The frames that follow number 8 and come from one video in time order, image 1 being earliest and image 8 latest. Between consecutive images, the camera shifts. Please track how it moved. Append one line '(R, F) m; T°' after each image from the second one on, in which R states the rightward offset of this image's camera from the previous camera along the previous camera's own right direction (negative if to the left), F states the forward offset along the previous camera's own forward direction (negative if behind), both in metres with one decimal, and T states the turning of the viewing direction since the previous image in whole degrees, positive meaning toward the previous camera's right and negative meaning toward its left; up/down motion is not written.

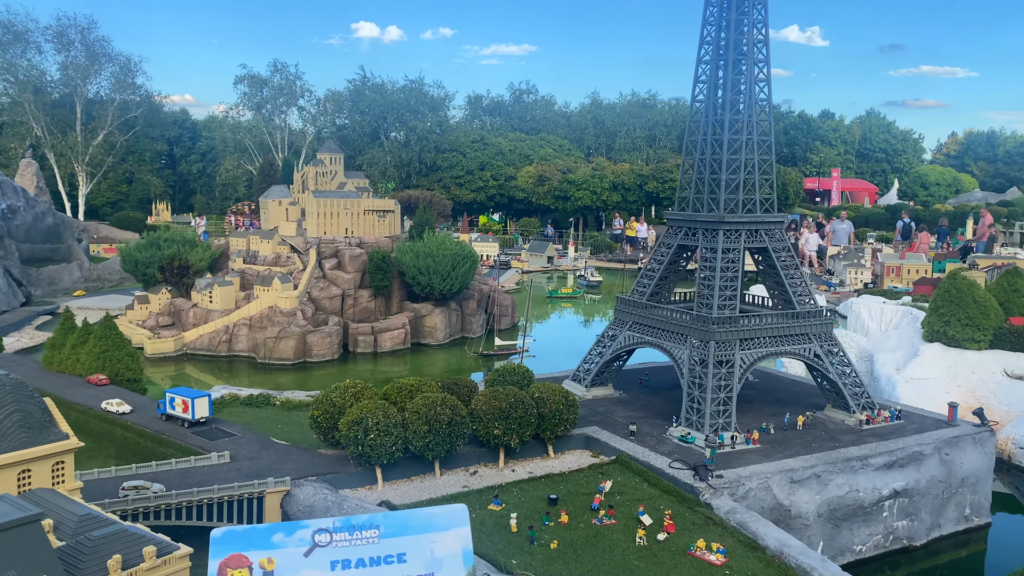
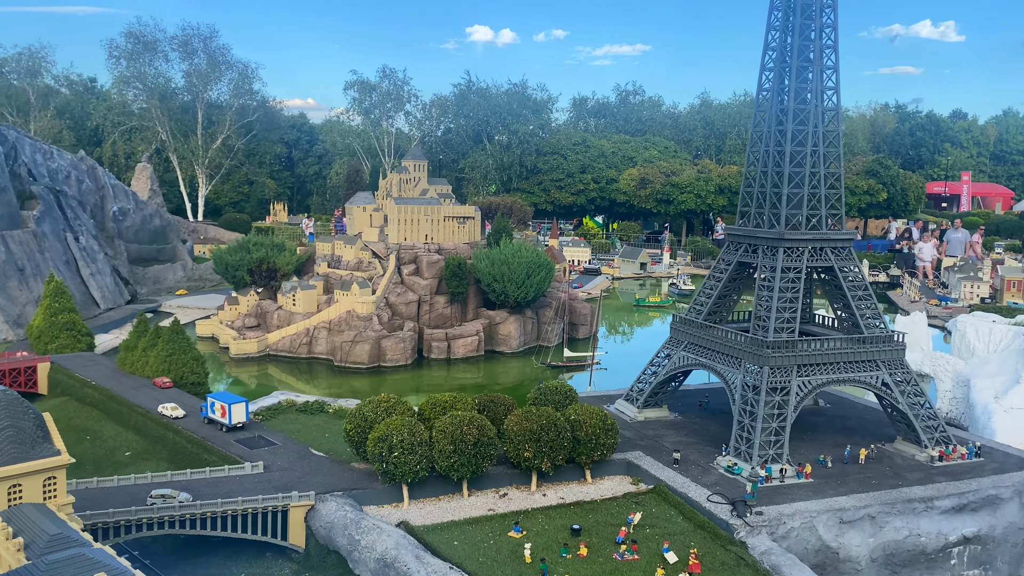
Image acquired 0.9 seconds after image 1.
(+1.9, +0.8) m; -7°
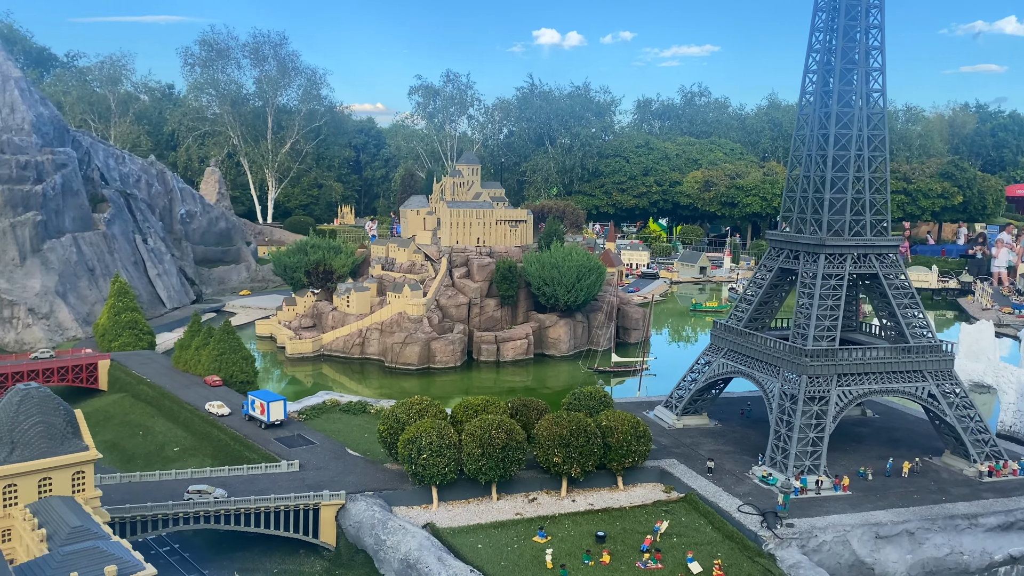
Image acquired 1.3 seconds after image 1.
(+0.9, 0.0) m; -4°
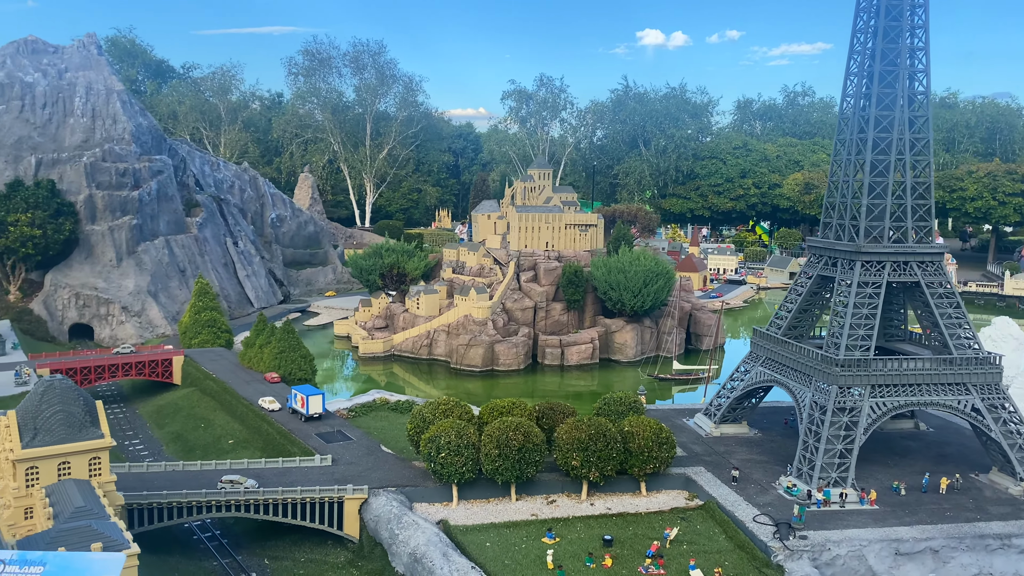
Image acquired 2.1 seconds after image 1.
(+2.1, -0.3) m; -7°
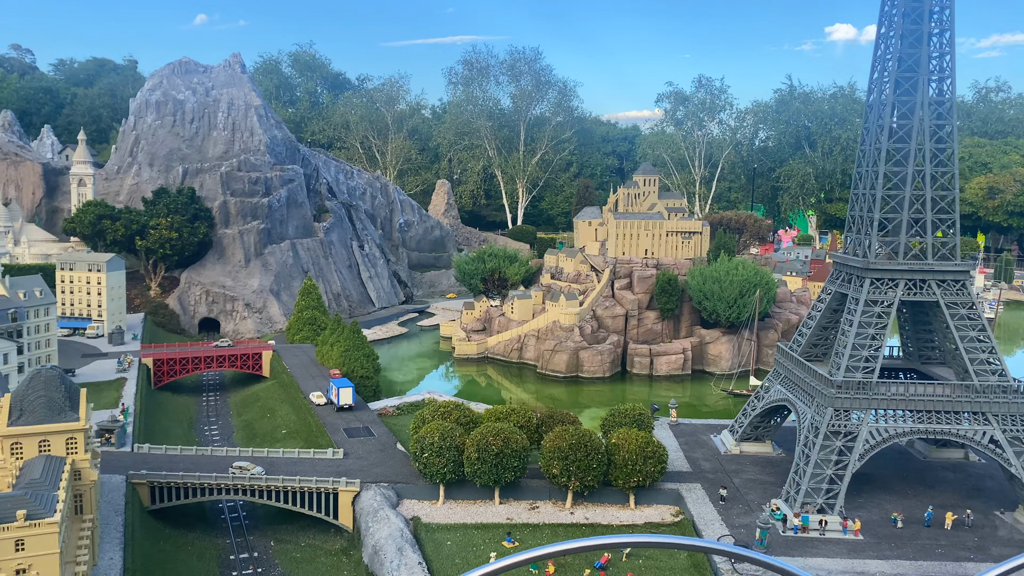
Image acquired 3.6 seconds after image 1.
(+5.1, -0.2) m; -11°
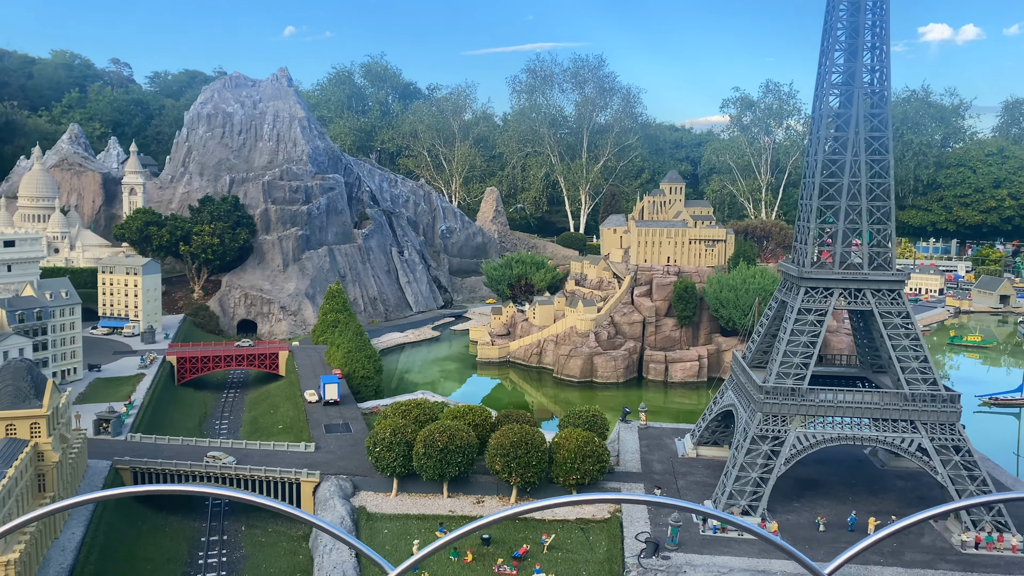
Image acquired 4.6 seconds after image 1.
(+3.8, -1.1) m; -5°
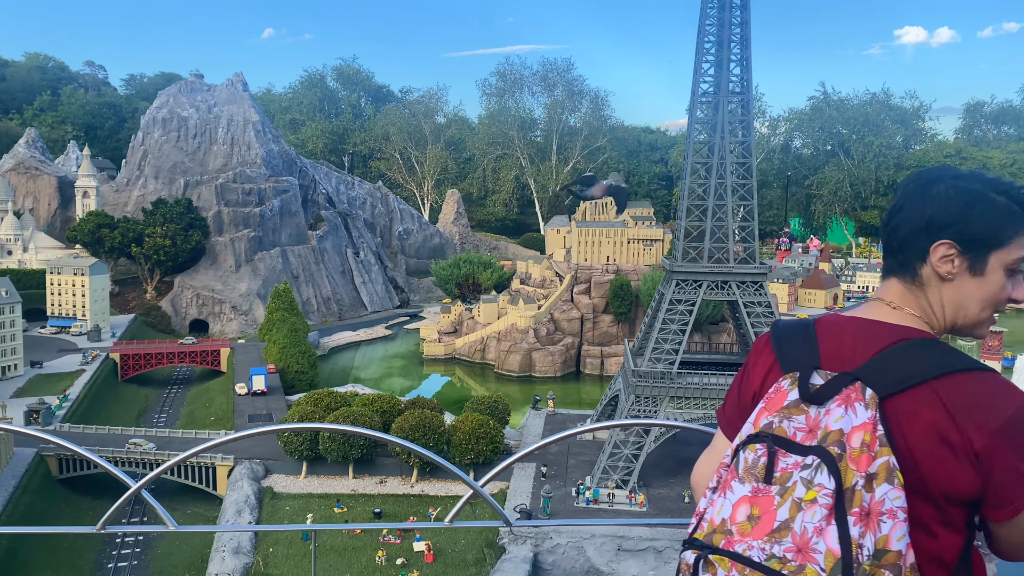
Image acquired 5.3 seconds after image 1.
(+2.6, -2.0) m; +1°
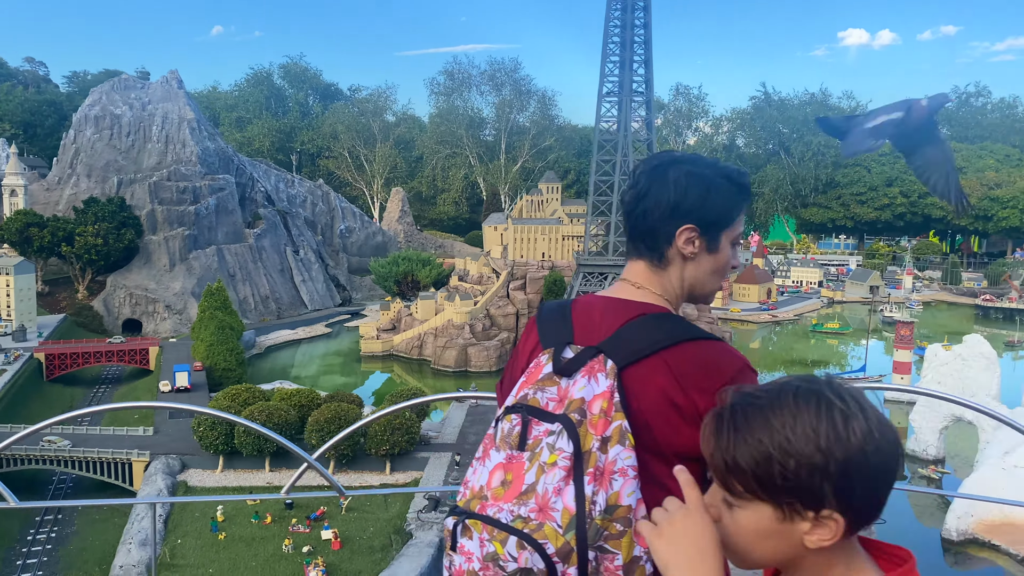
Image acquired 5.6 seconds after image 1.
(+1.3, -0.7) m; +3°
